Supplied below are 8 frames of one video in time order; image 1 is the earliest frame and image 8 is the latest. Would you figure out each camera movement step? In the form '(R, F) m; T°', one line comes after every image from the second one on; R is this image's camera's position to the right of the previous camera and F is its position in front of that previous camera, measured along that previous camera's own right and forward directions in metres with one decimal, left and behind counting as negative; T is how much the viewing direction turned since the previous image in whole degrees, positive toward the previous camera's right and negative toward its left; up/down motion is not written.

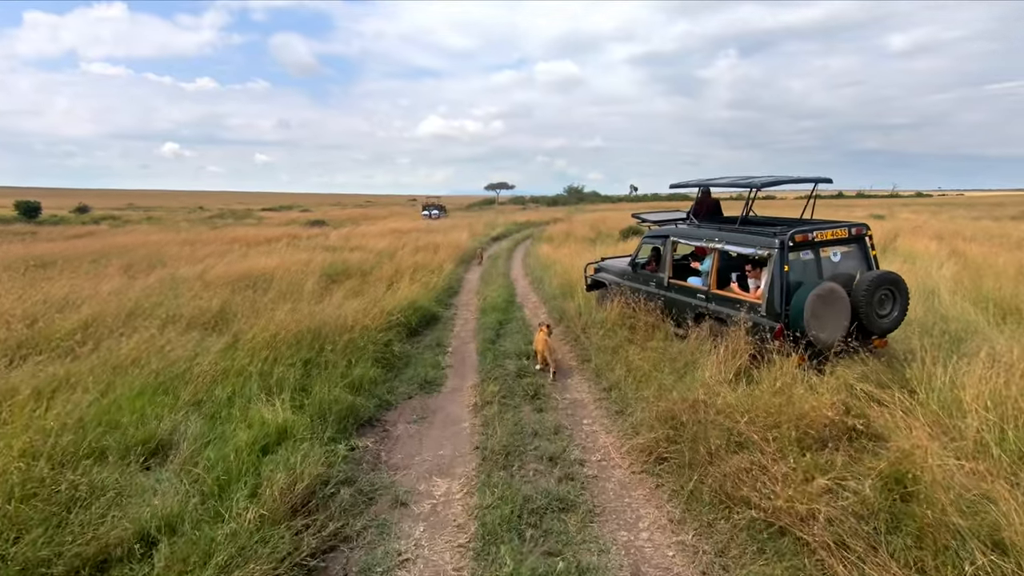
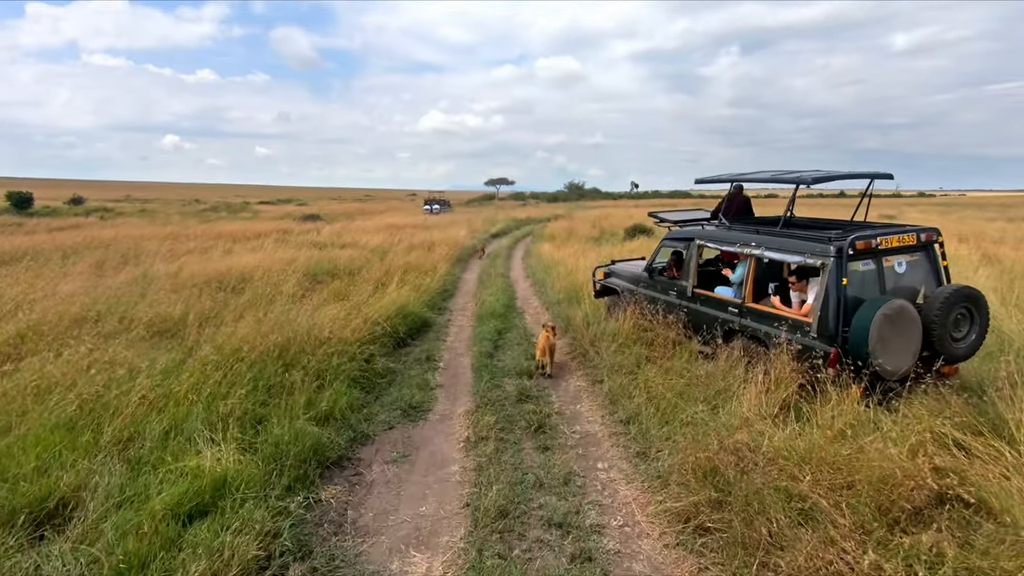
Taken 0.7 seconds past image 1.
(0.0, +0.9) m; 0°
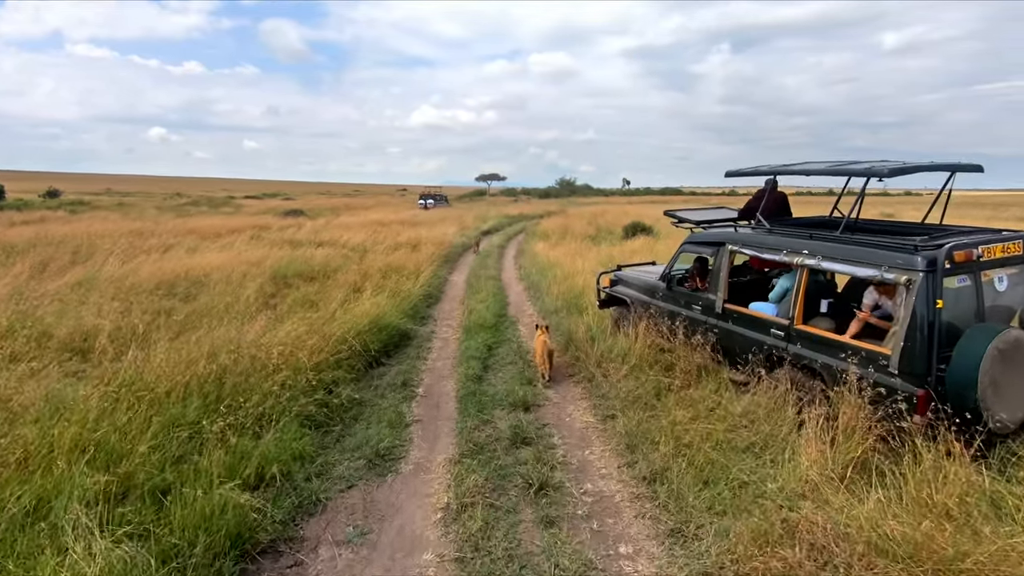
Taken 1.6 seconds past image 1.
(0.0, +1.1) m; +1°
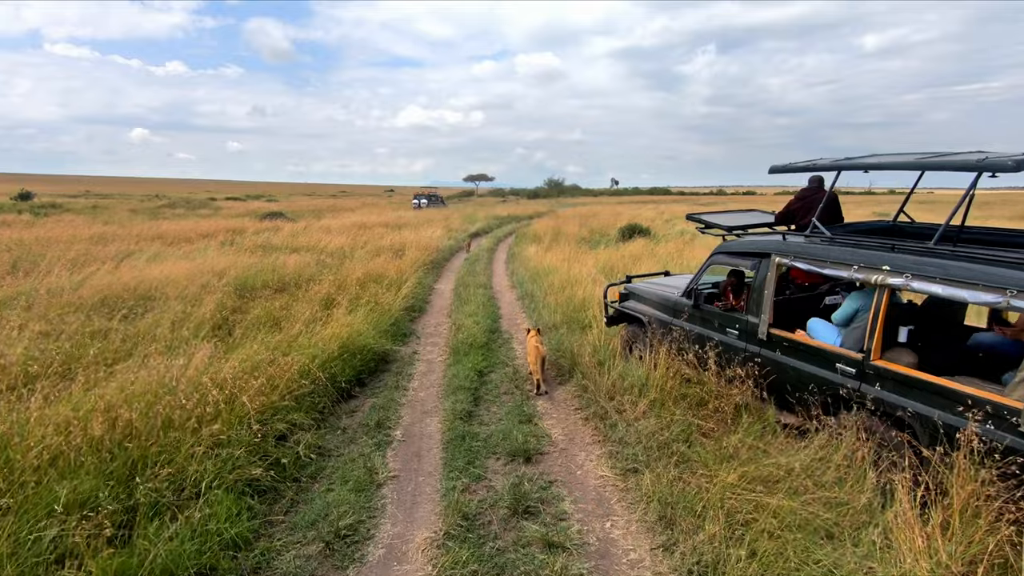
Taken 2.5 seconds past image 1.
(-0.1, +1.0) m; +1°
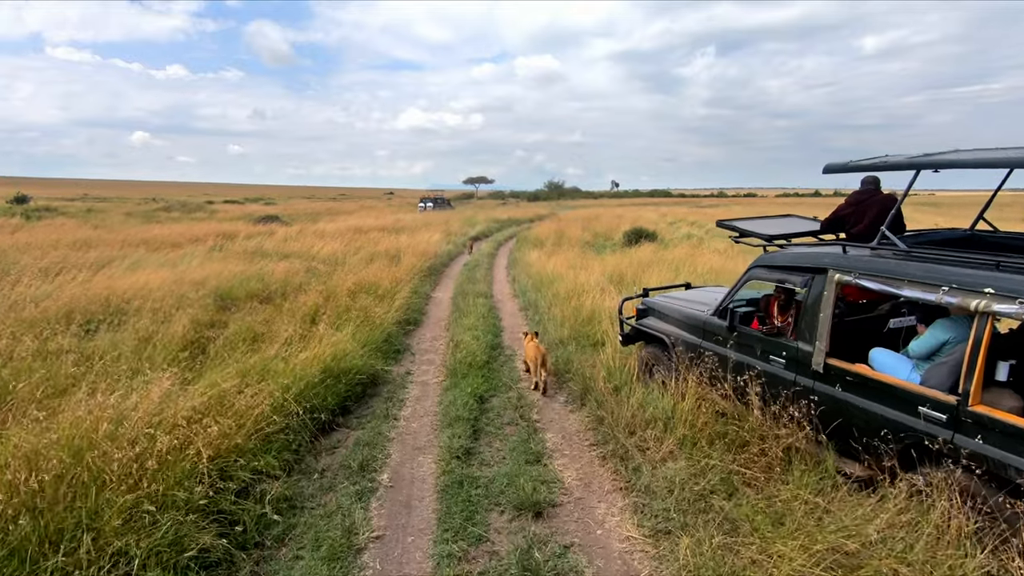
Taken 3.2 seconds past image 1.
(0.0, +0.7) m; 0°
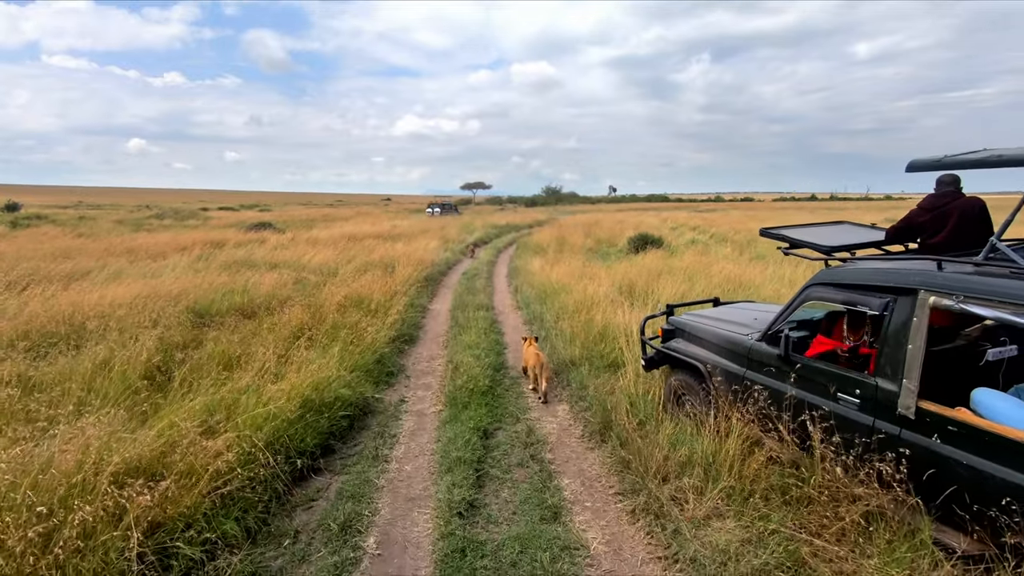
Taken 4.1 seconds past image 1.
(-0.1, +0.7) m; 0°
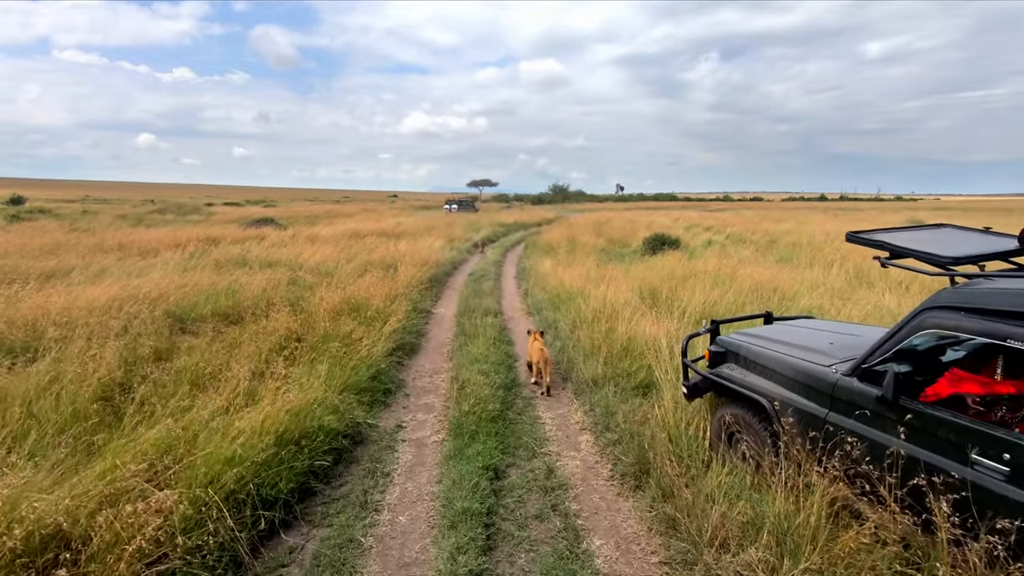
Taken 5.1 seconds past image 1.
(-0.1, +0.8) m; -1°
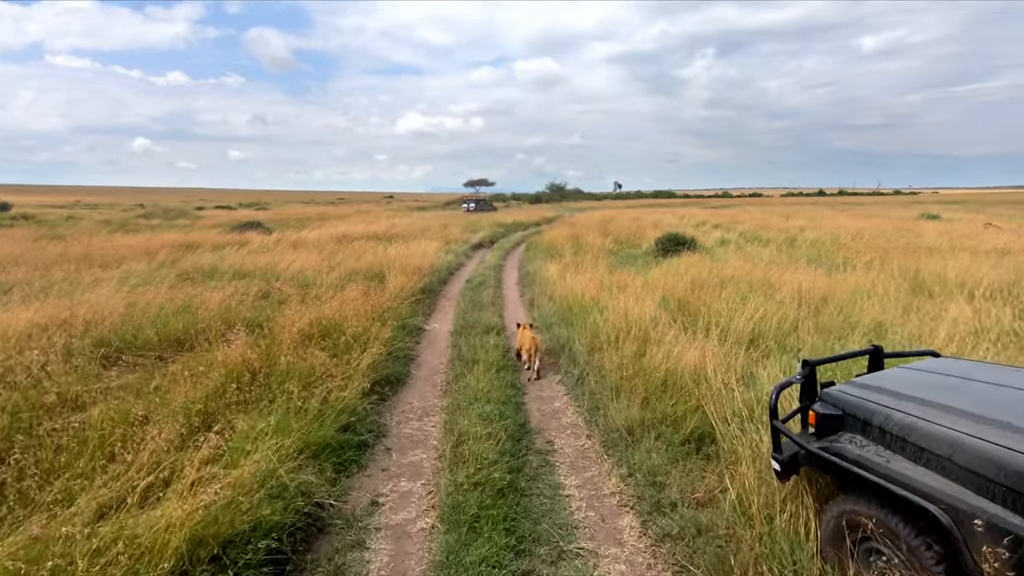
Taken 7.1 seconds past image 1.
(-0.1, +1.3) m; 0°
